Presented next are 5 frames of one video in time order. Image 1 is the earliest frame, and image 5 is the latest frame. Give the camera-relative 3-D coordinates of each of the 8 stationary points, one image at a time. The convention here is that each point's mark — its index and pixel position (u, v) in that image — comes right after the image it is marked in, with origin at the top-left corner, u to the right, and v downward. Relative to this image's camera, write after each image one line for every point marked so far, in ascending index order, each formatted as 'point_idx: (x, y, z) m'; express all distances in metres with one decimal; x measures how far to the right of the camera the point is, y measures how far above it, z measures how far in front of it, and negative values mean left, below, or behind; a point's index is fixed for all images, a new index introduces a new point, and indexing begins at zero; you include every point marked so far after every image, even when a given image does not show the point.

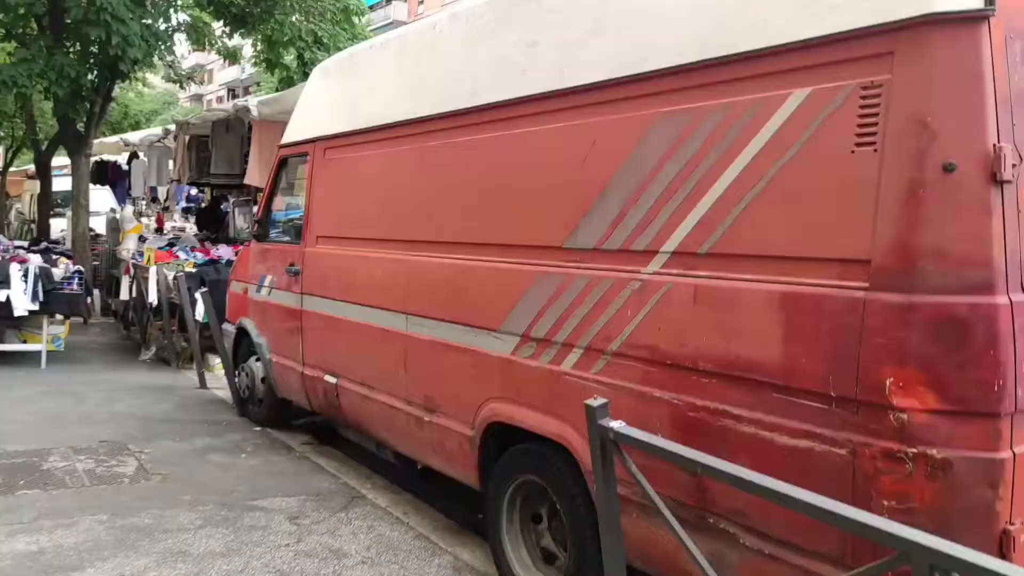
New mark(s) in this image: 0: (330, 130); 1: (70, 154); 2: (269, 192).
0: (-1.0, +0.8, +5.2) m
1: (-5.4, +1.6, +12.1) m
2: (-1.5, +0.6, +6.2) m
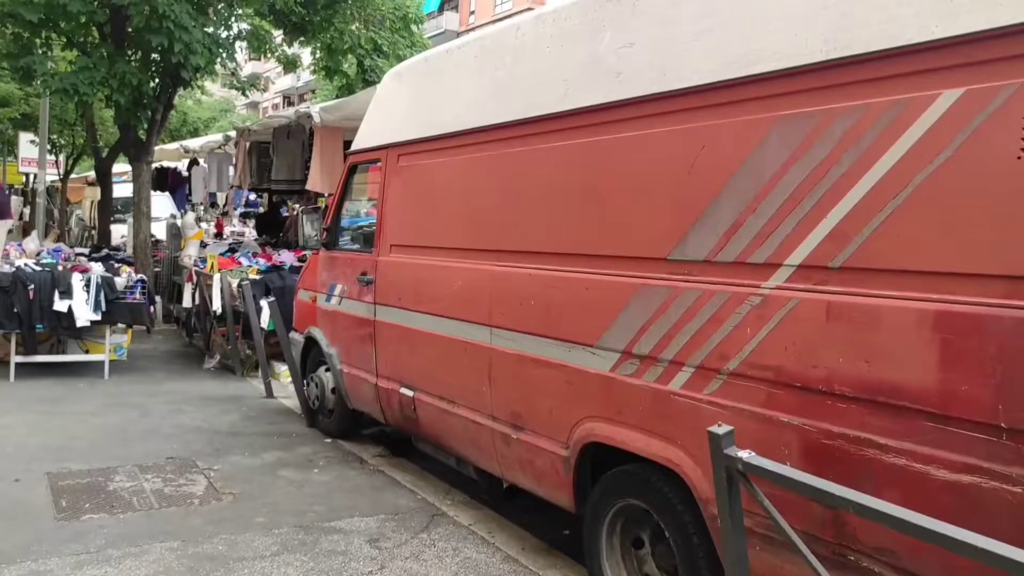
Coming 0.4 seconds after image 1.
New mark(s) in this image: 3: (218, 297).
0: (-0.6, +0.8, +5.1) m
1: (-4.6, +1.6, +12.1) m
2: (-1.0, +0.5, +6.0) m
3: (-2.6, -0.1, +8.7) m
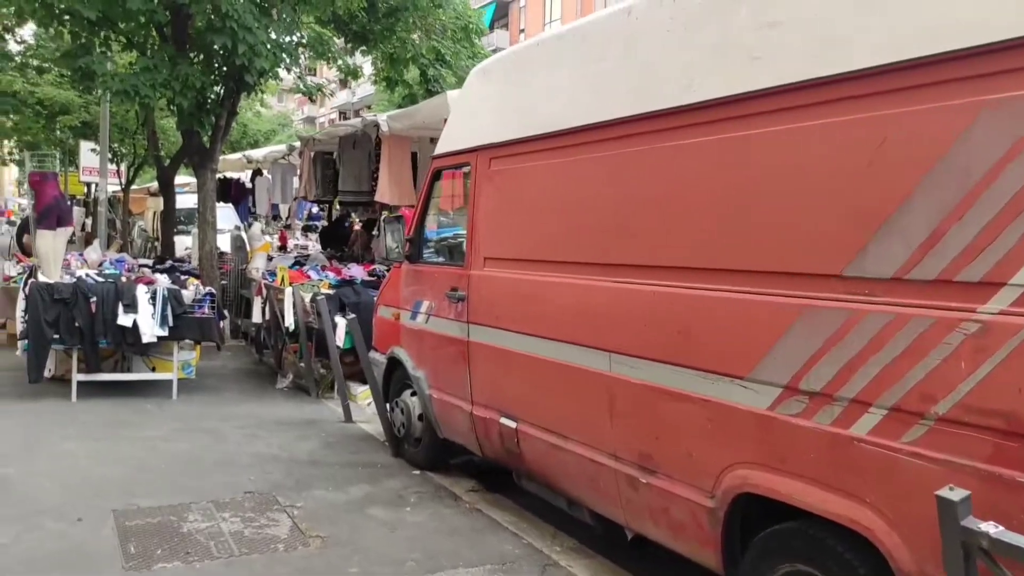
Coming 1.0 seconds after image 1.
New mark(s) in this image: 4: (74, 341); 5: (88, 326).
0: (-0.1, +0.7, +4.6) m
1: (-3.8, +1.4, +11.9) m
2: (-0.5, +0.5, +5.6) m
3: (-1.9, -0.2, +8.3) m
4: (-3.3, -0.4, +7.5) m
5: (-3.2, -0.3, +7.5) m
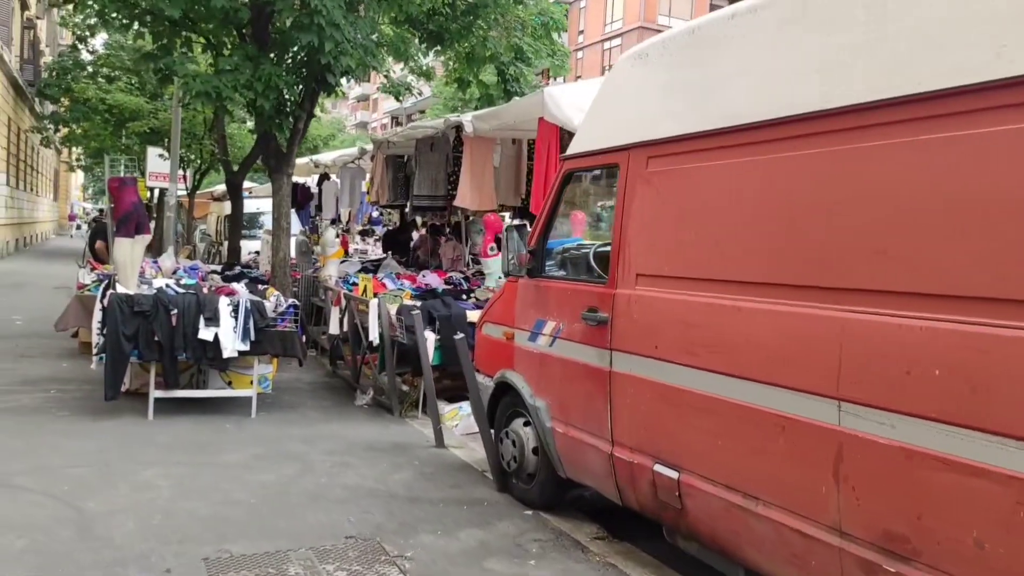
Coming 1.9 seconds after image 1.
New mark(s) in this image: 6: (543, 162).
0: (+0.5, +0.6, +3.9) m
1: (-2.8, +1.3, +11.4) m
2: (+0.2, +0.4, +4.9) m
3: (-1.1, -0.3, +7.8) m
4: (-2.5, -0.5, +7.0) m
5: (-2.4, -0.4, +7.0) m
6: (+0.3, +1.1, +8.8) m
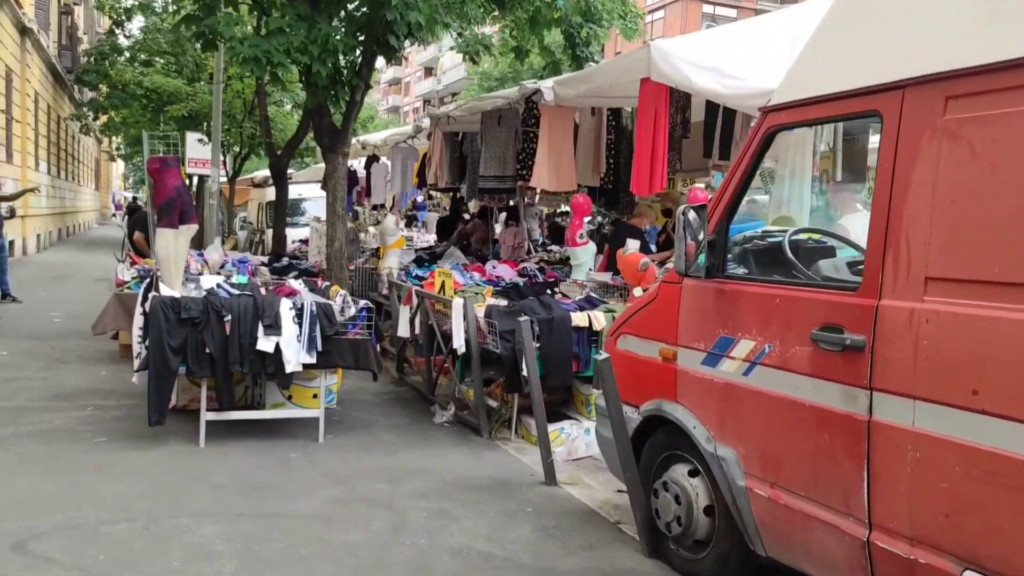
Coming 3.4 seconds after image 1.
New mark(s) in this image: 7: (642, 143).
0: (+1.1, +0.6, +2.6) m
1: (-1.9, +1.4, +10.2) m
2: (+0.8, +0.3, +3.6) m
3: (-0.3, -0.3, +6.5) m
4: (-1.8, -0.5, +5.8) m
5: (-1.7, -0.4, +5.8) m
6: (+1.0, +1.2, +7.5) m
7: (+1.0, +1.1, +7.5) m
